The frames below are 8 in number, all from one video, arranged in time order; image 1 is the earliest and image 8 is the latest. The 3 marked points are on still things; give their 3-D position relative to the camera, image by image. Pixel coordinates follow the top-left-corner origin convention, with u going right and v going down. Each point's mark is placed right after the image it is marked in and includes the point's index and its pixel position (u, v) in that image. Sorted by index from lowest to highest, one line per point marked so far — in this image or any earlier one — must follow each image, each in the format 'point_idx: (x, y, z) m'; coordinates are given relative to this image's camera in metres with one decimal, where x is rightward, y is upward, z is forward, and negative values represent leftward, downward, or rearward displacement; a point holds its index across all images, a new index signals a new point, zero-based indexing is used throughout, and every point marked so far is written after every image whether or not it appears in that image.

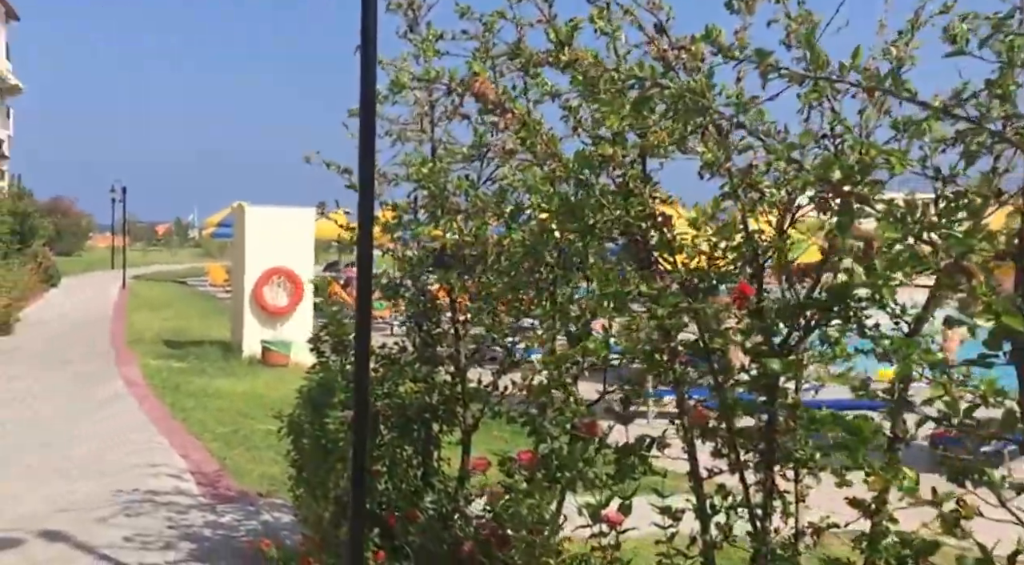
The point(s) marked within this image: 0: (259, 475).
0: (-1.6, -1.2, +6.5) m
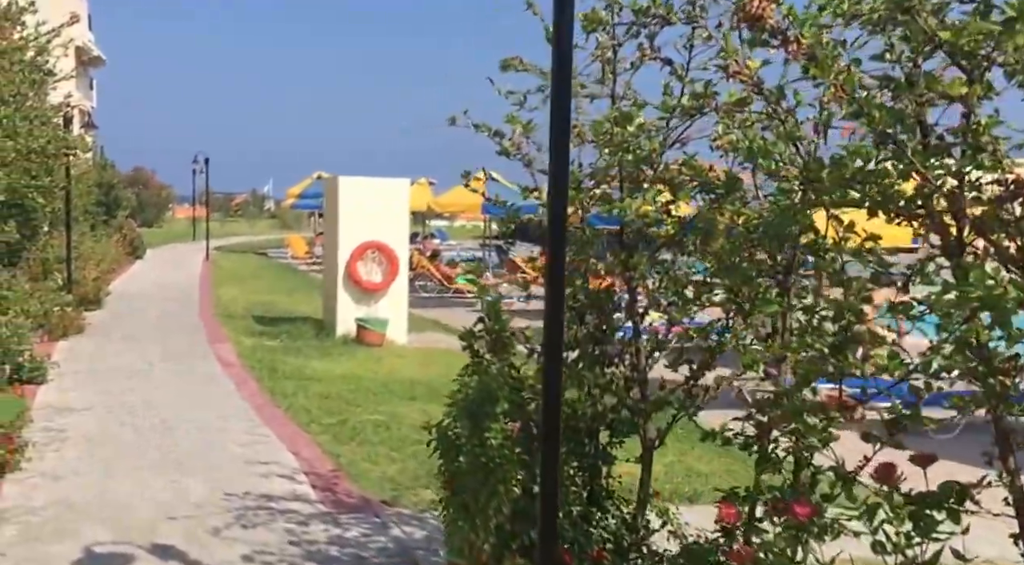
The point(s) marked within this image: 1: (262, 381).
0: (-0.7, -1.1, +5.8) m
1: (-2.2, -0.9, +9.2) m
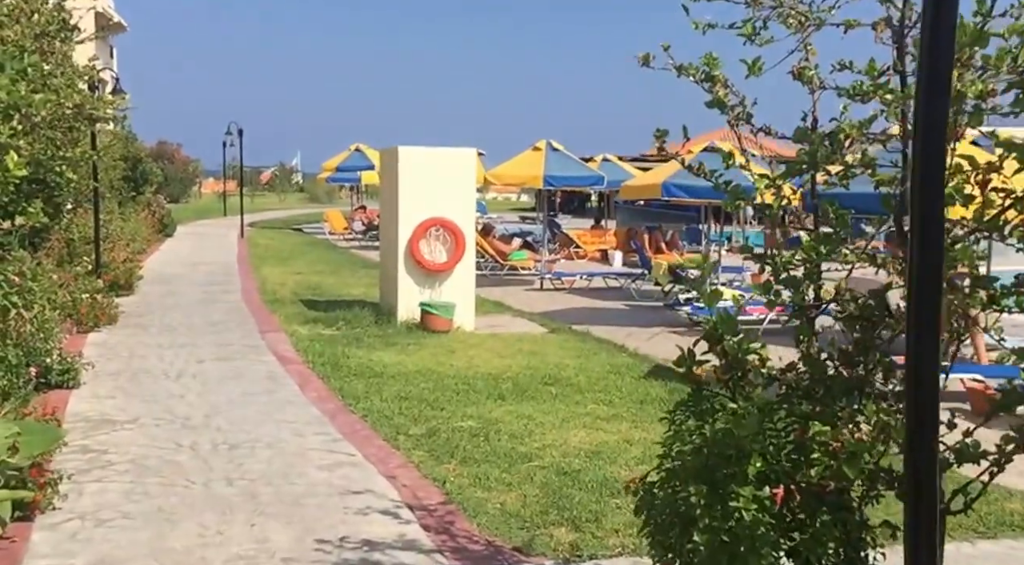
0: (-0.1, -1.0, +4.8) m
1: (-1.4, -0.8, +8.2) m
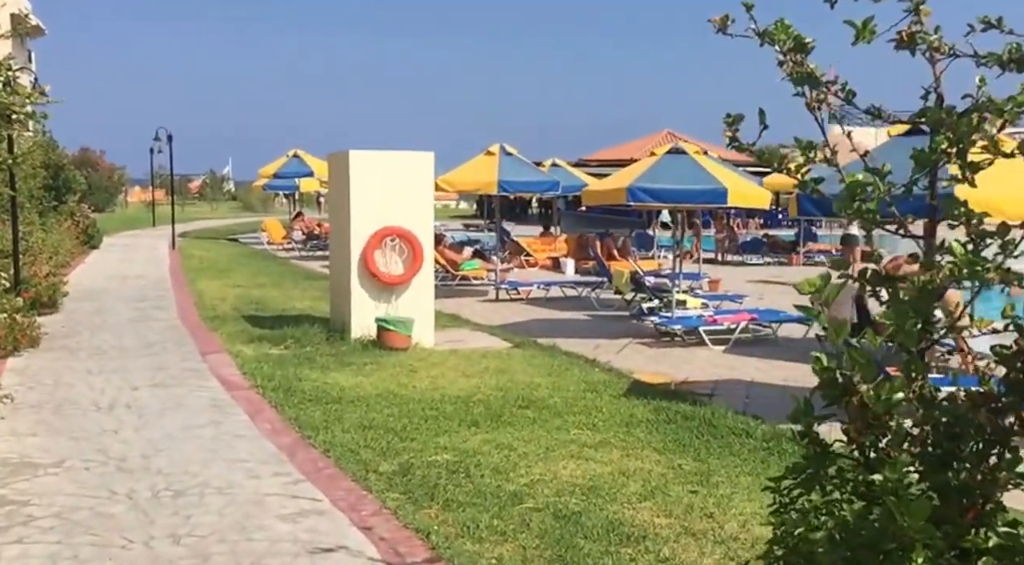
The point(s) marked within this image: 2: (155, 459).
0: (0.0, -1.1, +4.1) m
1: (-1.6, -0.9, +7.4) m
2: (-2.0, -1.0, +5.9) m
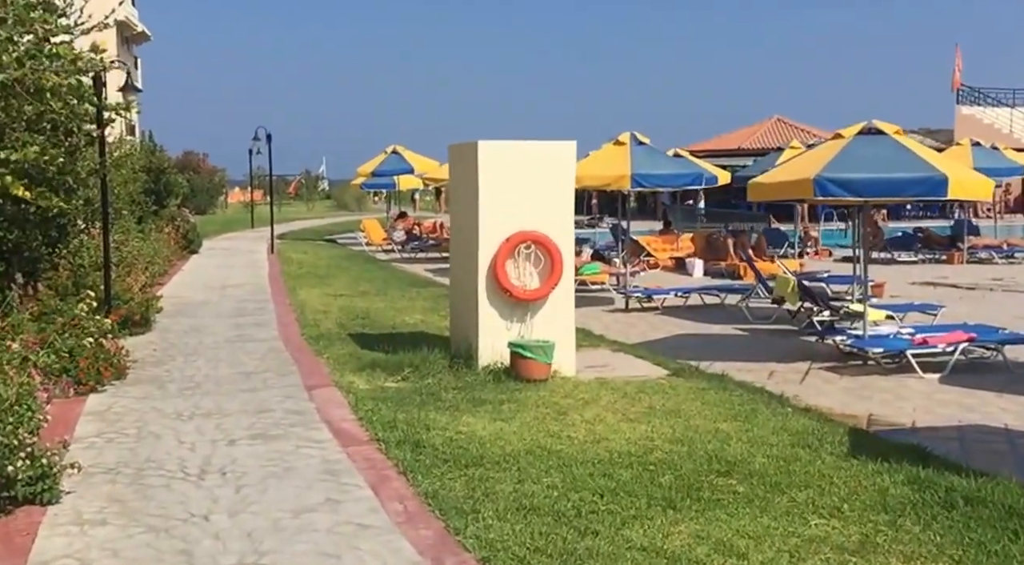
0: (+0.7, -1.3, +2.3) m
1: (-0.5, -1.1, +5.7) m
2: (-1.0, -1.2, +4.3) m
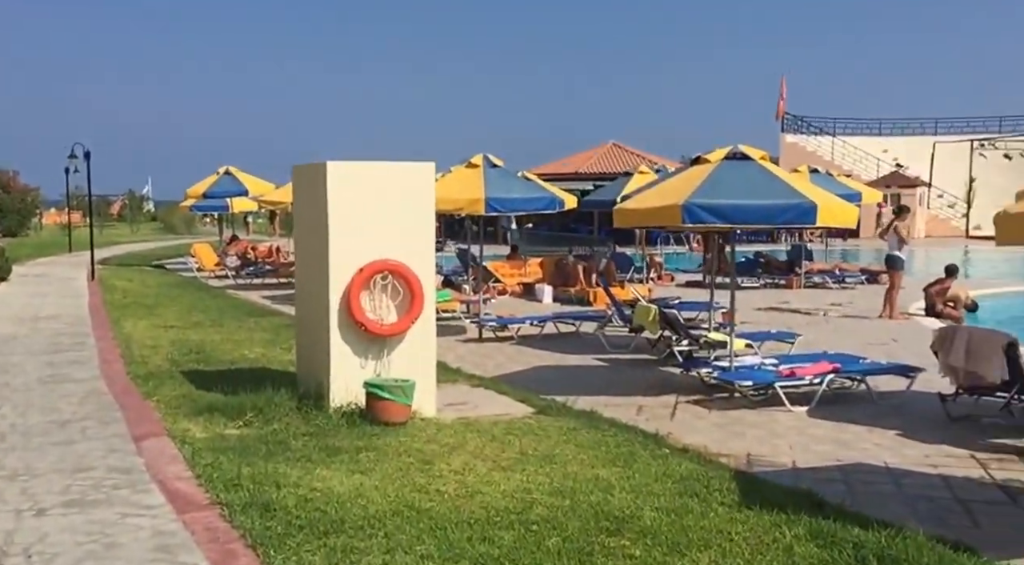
0: (+0.6, -1.4, +1.7) m
1: (-1.2, -1.3, +4.9) m
2: (-1.4, -1.4, +3.4) m
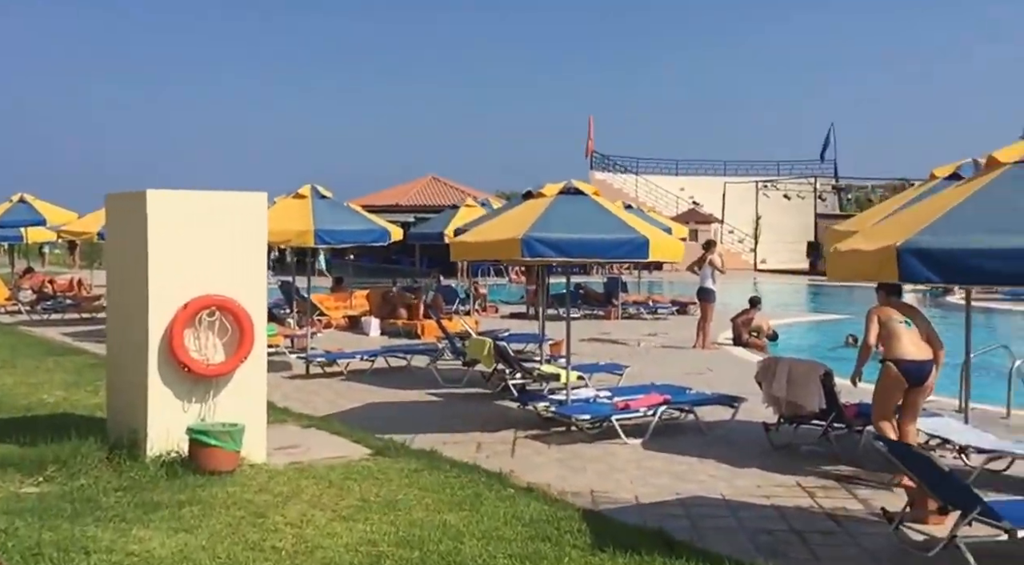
0: (+0.5, -1.5, +1.5) m
1: (-1.8, -1.4, +4.3) m
2: (-1.8, -1.5, +2.8) m
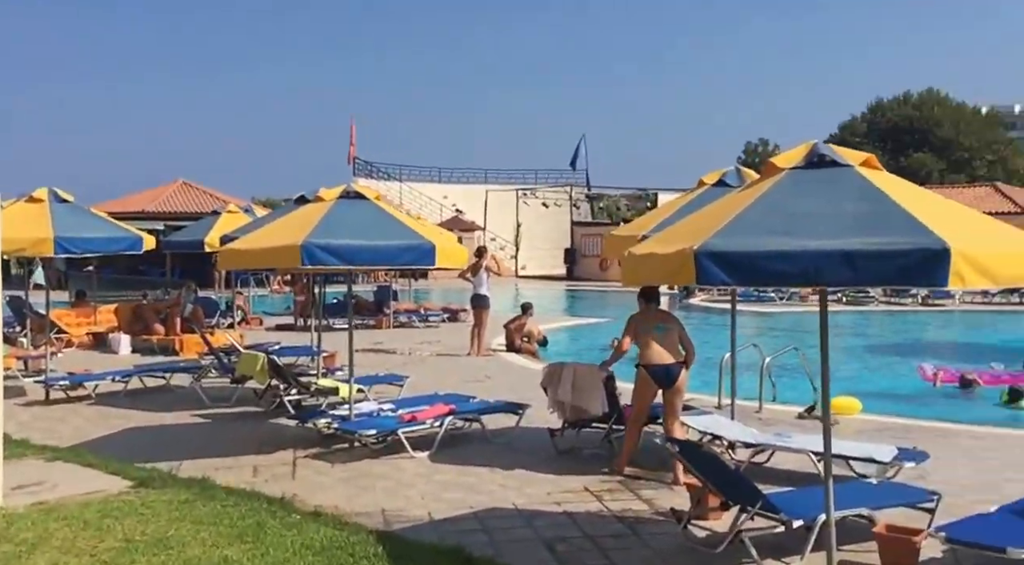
0: (+0.5, -1.4, +1.1) m
1: (-2.4, -1.5, +3.4) m
2: (-2.1, -1.5, +1.9) m
